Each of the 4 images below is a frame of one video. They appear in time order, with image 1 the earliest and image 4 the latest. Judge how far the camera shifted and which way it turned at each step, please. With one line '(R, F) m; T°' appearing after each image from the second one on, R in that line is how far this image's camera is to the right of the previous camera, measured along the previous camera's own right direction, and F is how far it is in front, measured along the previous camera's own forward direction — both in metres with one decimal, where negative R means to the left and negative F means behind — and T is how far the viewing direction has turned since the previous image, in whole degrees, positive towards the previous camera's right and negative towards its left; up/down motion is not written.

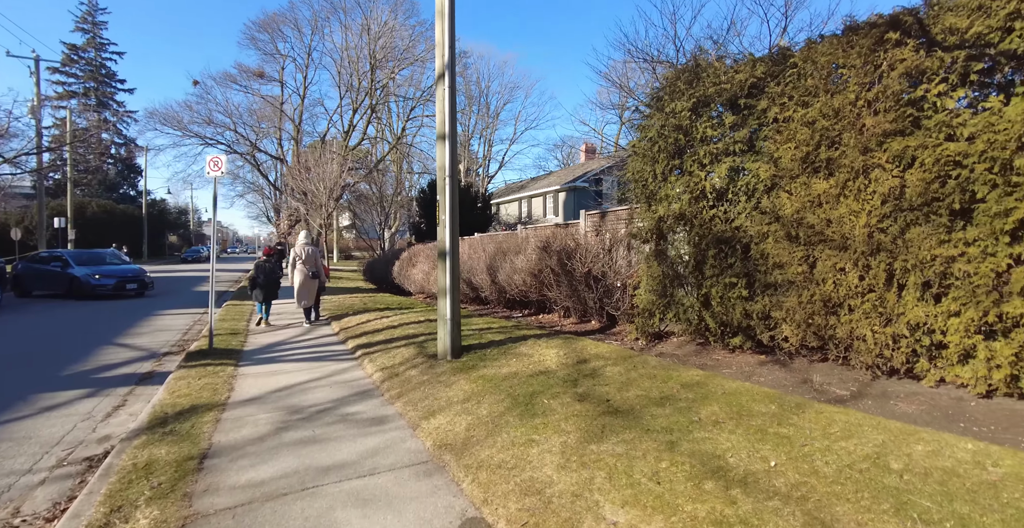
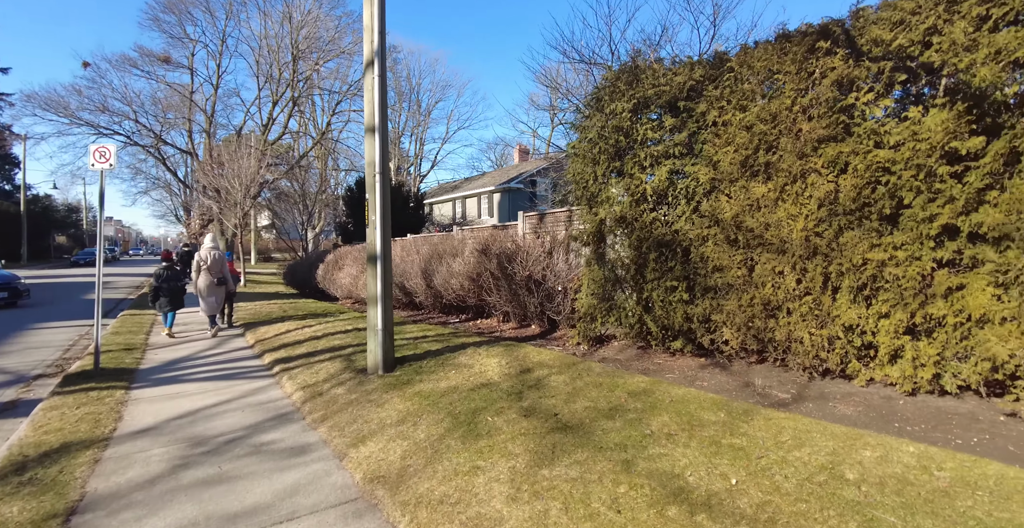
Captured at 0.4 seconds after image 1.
(-0.1, +0.4) m; +8°
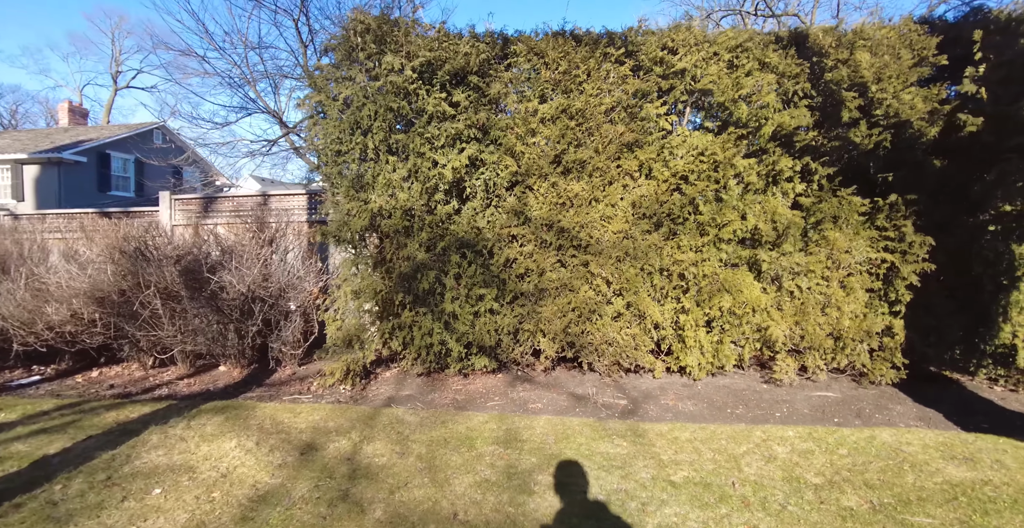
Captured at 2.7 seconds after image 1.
(-1.3, +2.2) m; +45°
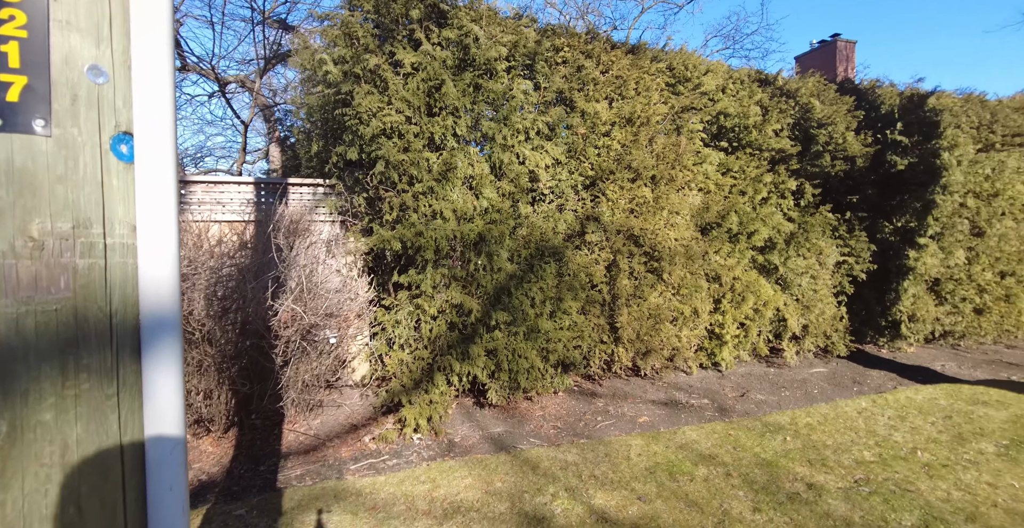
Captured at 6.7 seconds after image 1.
(-2.9, +1.2) m; +28°
